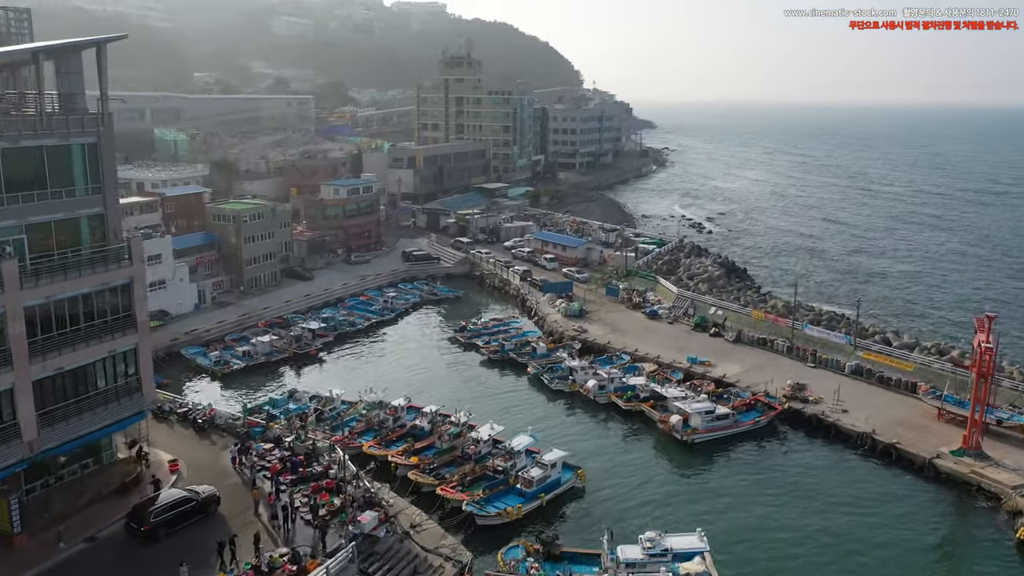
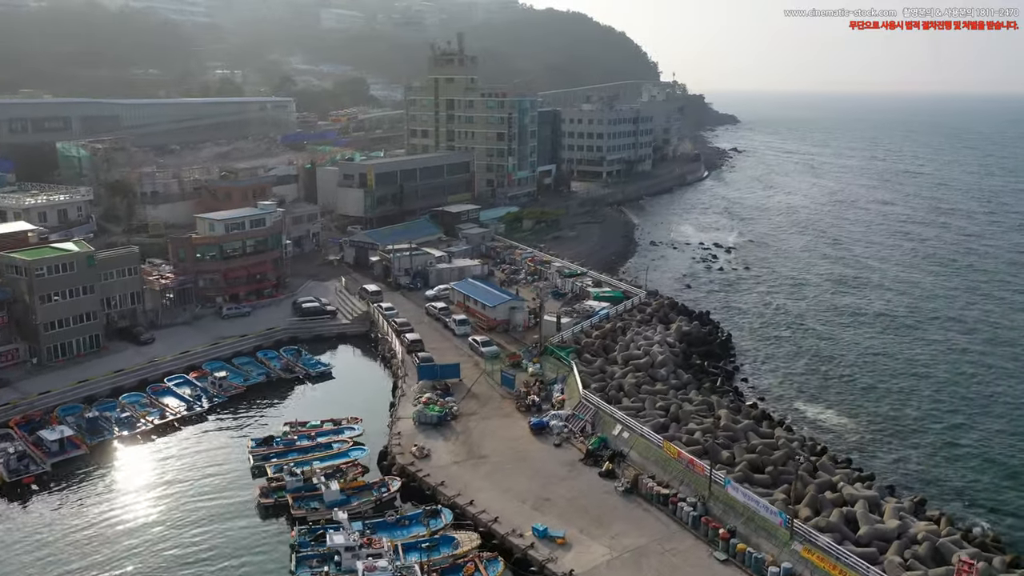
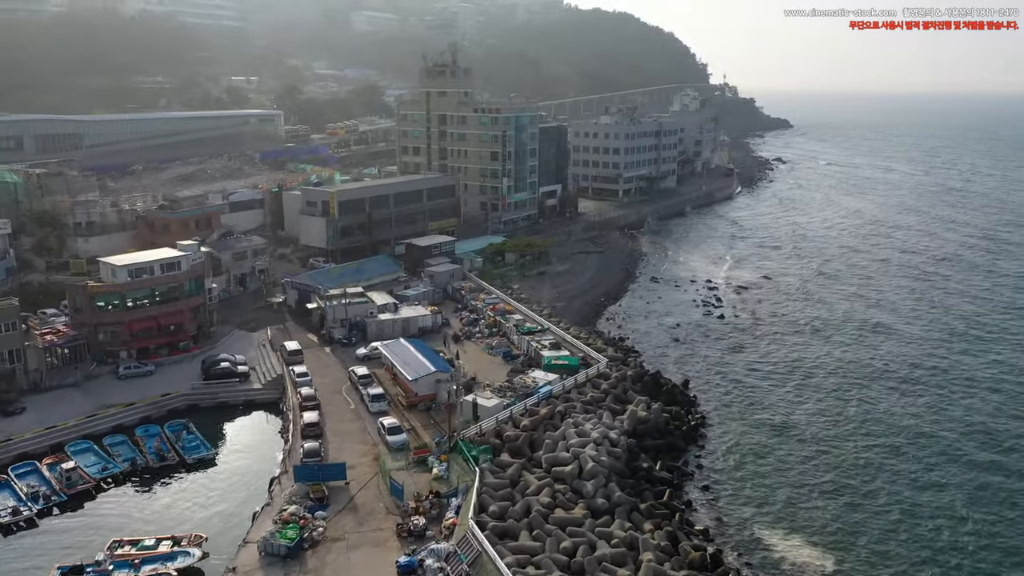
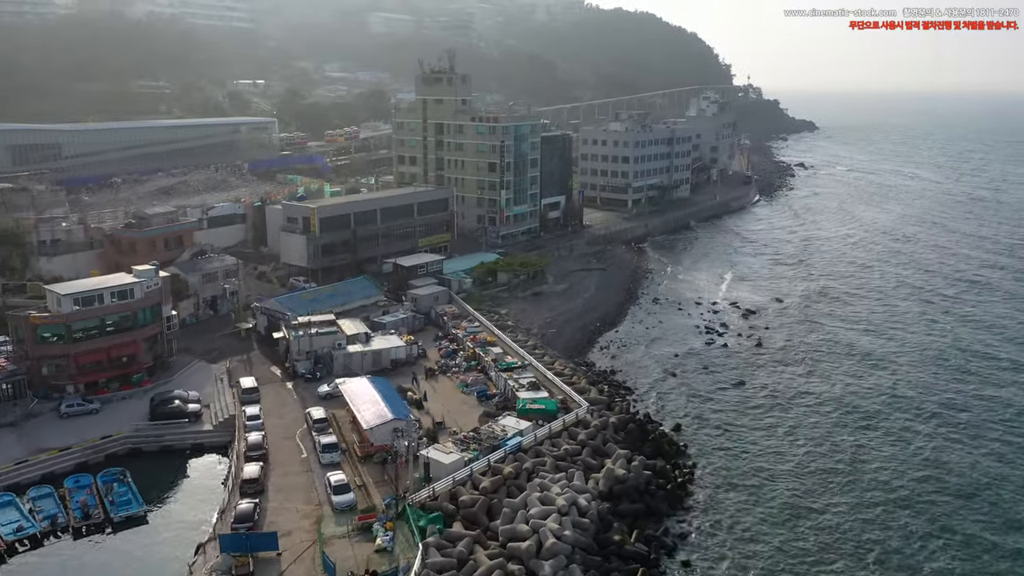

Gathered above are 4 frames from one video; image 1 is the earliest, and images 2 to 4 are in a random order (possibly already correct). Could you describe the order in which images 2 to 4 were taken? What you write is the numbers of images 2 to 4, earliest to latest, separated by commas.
2, 3, 4
